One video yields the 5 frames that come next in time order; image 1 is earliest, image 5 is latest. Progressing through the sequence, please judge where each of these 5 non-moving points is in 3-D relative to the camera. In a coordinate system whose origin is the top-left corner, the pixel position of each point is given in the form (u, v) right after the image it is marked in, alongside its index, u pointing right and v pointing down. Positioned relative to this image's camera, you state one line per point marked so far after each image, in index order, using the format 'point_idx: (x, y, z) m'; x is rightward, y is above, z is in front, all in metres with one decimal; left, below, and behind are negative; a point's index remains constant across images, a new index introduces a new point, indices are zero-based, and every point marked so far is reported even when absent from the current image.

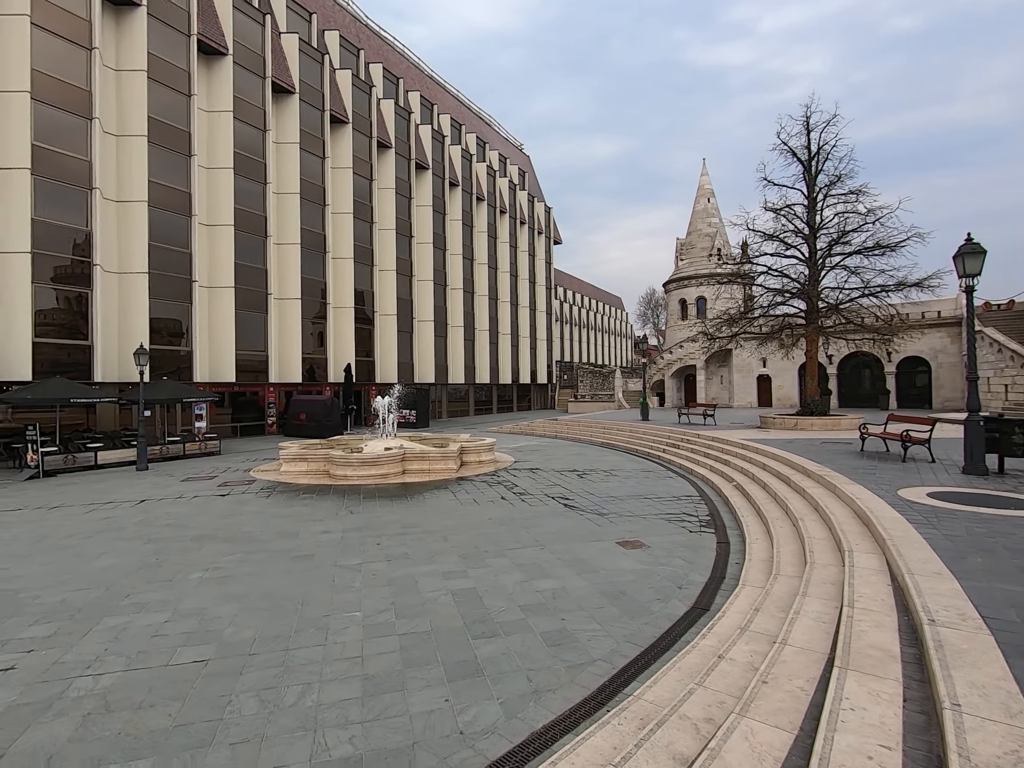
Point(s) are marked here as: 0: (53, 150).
0: (-17.0, +8.7, +19.9) m
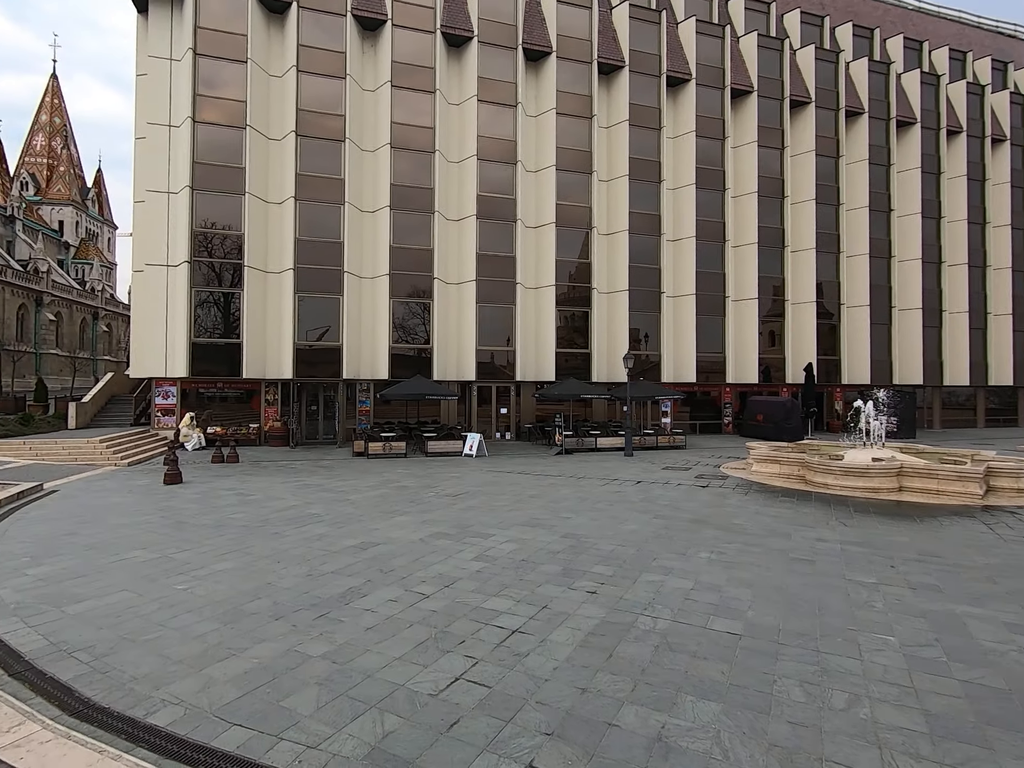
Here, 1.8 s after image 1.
0: (+2.7, +8.7, +26.0) m
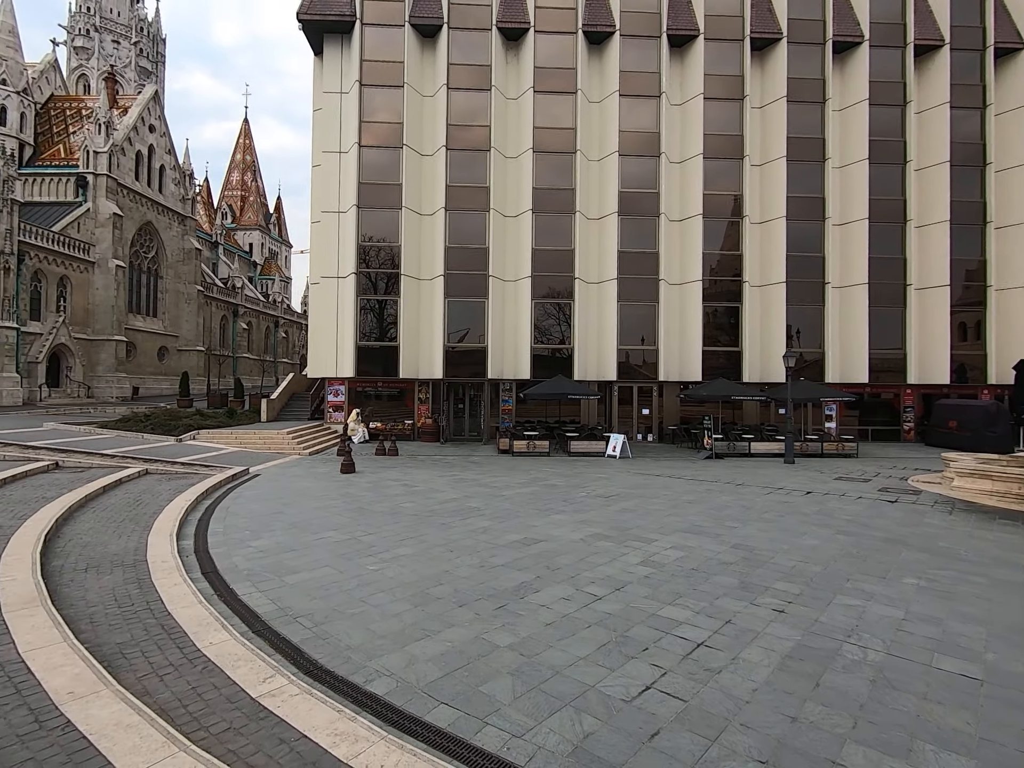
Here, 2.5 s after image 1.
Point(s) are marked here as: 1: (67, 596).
0: (+9.3, +8.7, +24.6) m
1: (-4.5, -2.1, +5.4) m
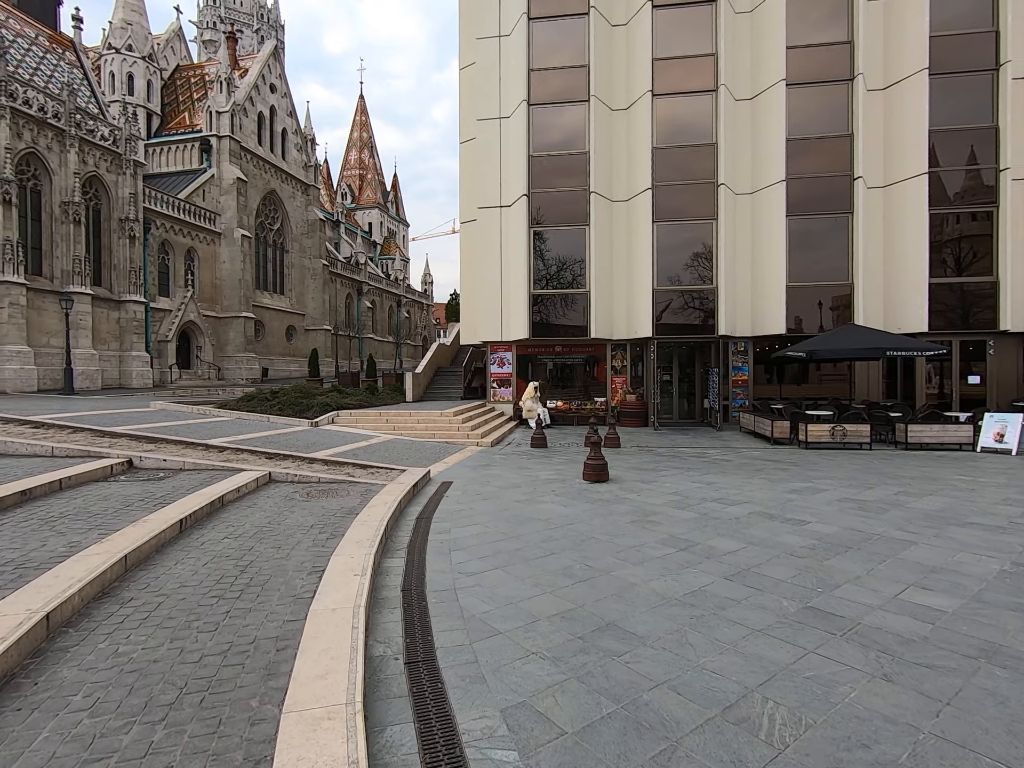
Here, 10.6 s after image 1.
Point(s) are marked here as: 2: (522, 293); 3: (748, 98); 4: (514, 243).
0: (+16.4, +10.1, +15.0) m
1: (-0.4, -1.4, -1.0) m
2: (+0.3, +2.9, +17.2) m
3: (+7.5, +9.1, +17.0) m
4: (+0.1, +4.5, +17.3) m
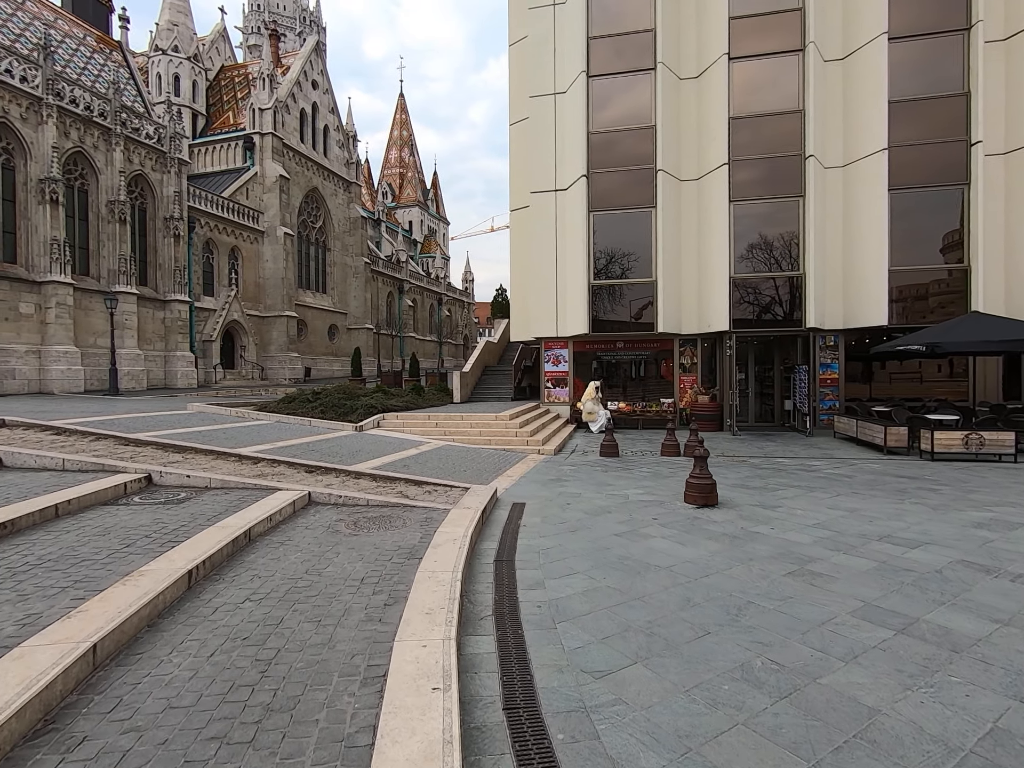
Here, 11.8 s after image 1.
0: (+17.9, +10.1, +12.3) m
1: (0.0, -1.4, -2.5) m
2: (+2.0, +2.9, +15.6) m
3: (+9.1, +9.1, +15.0) m
4: (+1.8, +4.5, +15.8) m
